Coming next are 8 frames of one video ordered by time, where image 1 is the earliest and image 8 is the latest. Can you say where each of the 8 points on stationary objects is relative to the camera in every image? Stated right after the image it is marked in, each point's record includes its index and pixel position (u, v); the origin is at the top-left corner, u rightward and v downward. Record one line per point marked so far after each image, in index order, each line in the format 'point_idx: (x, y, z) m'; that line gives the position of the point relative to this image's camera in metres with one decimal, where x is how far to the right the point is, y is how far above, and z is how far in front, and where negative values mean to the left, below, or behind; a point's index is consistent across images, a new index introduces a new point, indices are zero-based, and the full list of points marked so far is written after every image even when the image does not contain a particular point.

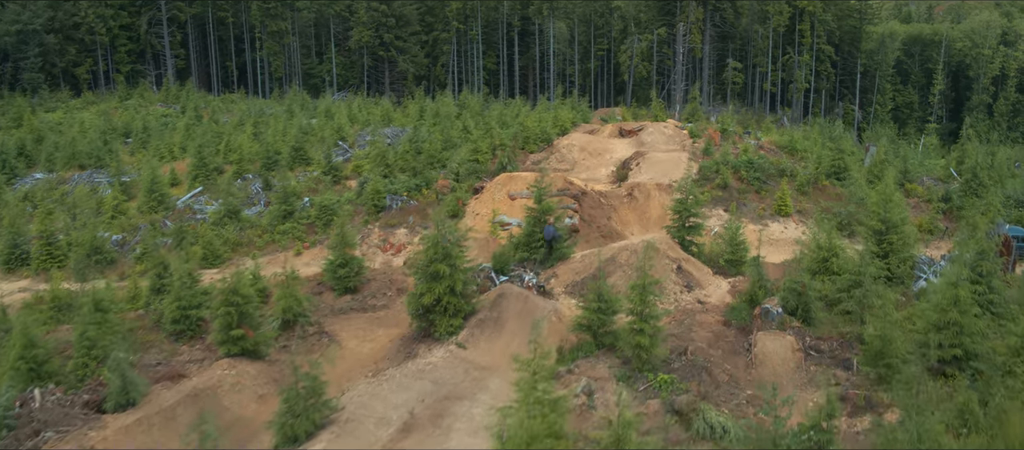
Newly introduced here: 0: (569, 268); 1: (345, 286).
0: (+0.6, -0.5, +14.0) m
1: (-1.9, -0.7, +14.9) m
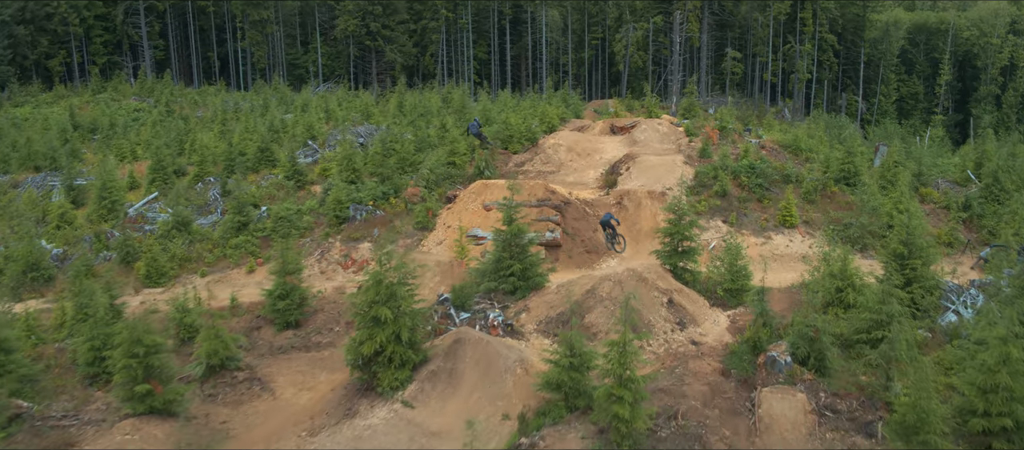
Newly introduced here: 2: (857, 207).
0: (+0.3, -0.7, +12.1) m
1: (-2.3, -1.0, +13.0) m
2: (+4.9, +0.3, +18.4) m
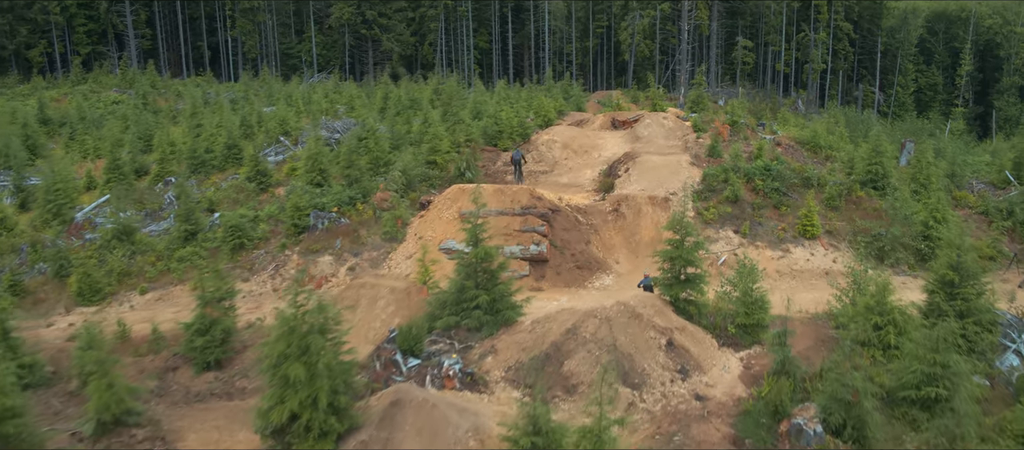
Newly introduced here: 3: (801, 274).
0: (0.0, -0.9, +9.9) m
1: (-2.5, -1.1, +10.8) m
2: (+4.7, +0.1, +16.2) m
3: (+3.3, -0.5, +14.8) m
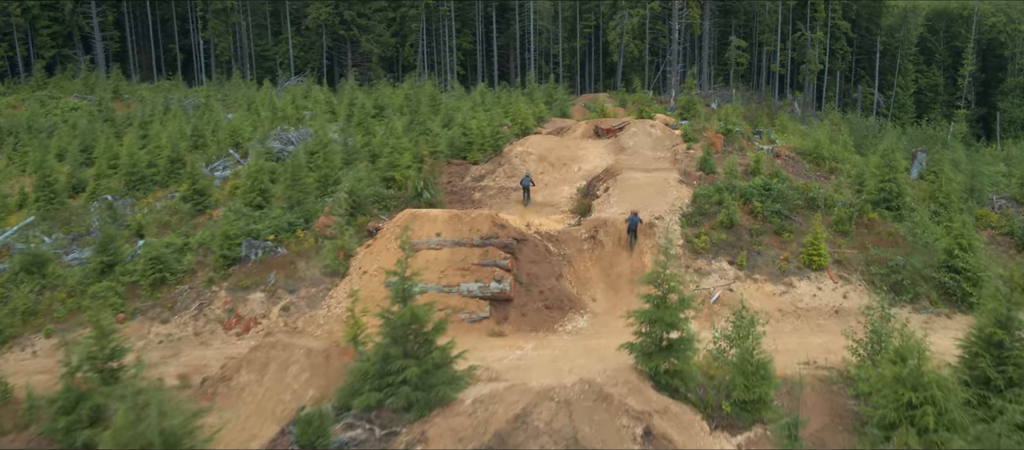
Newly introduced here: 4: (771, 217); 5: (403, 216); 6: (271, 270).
0: (-0.4, -1.2, +7.8) m
1: (-2.9, -1.5, +8.7) m
2: (+4.2, -0.2, +14.1) m
3: (+2.9, -0.9, +12.7) m
4: (+2.8, +0.1, +14.1) m
5: (-1.1, +0.1, +13.8) m
6: (-2.6, -0.5, +14.1) m
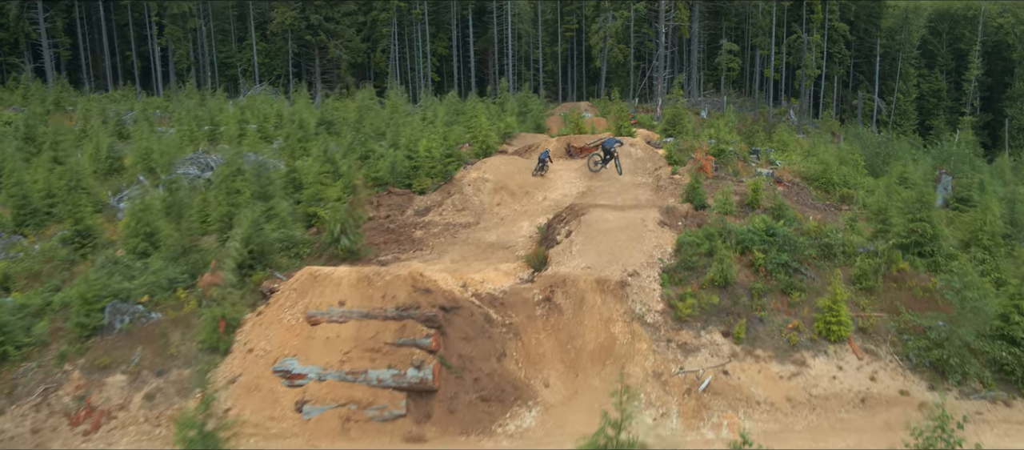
0: (-0.9, -1.7, +4.7) m
1: (-3.4, -2.0, +5.6) m
2: (+3.7, -0.6, +11.1) m
3: (+2.3, -1.3, +9.7) m
4: (+2.2, -0.4, +11.1) m
5: (-1.7, -0.4, +10.7) m
6: (-3.2, -1.0, +11.1) m
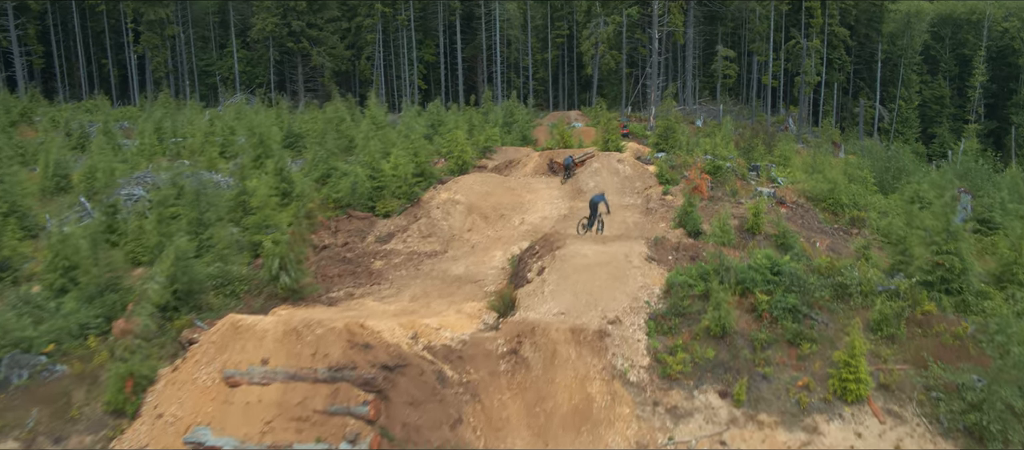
0: (-1.2, -1.9, +3.1) m
1: (-3.7, -2.2, +4.0) m
2: (+3.4, -0.9, +9.4) m
3: (+2.0, -1.6, +8.1) m
4: (+2.0, -0.7, +9.5) m
5: (-2.0, -0.7, +9.1) m
6: (-3.4, -1.3, +9.4) m
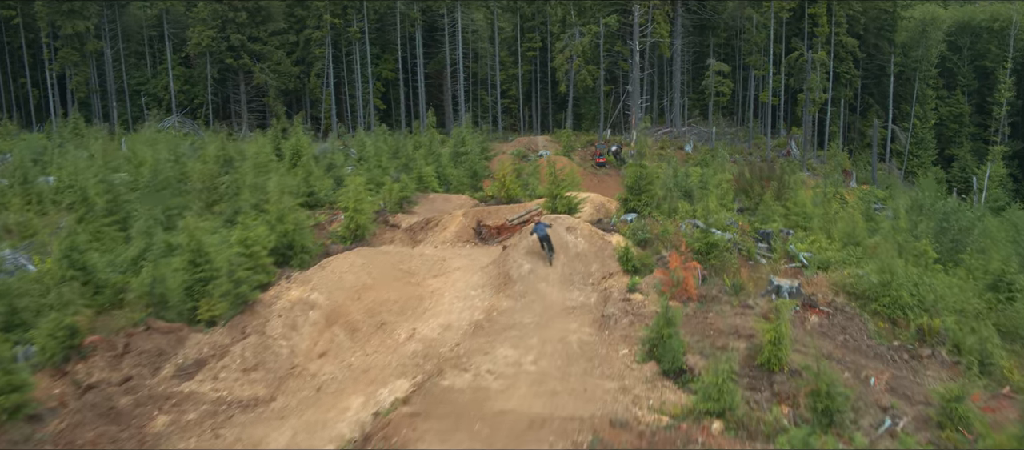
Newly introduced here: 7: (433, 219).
0: (-1.9, -2.7, -2.0) m
1: (-4.5, -3.0, -1.2) m
2: (+2.6, -1.7, +4.4) m
3: (+1.2, -2.4, +3.0) m
4: (+1.1, -1.4, +4.4) m
5: (-2.8, -1.5, +4.0) m
6: (-4.3, -2.1, +4.3) m
7: (-0.9, +0.1, +14.6) m
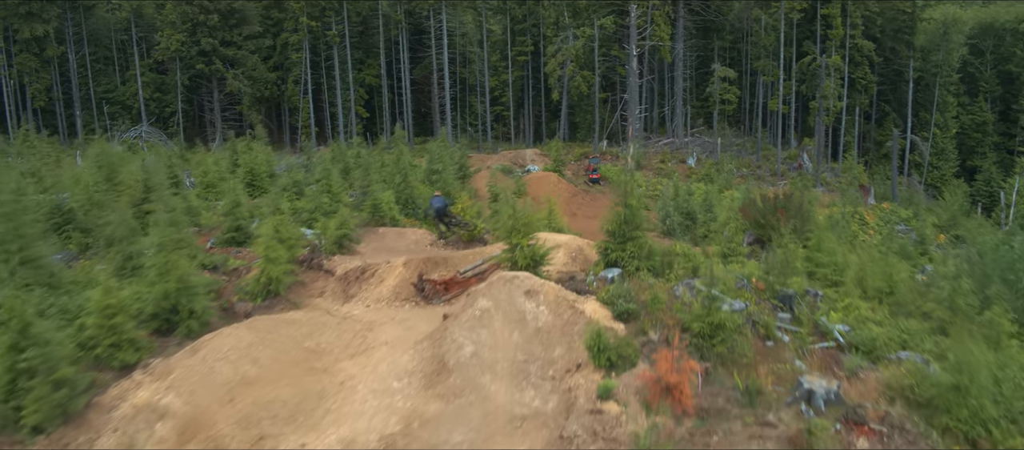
0: (-2.4, -3.0, -4.7) m
1: (-4.9, -3.4, -3.8) m
2: (+2.2, -2.1, +1.7) m
3: (+0.8, -2.7, +0.3) m
4: (+0.7, -1.8, +1.7) m
5: (-3.2, -1.9, +1.3) m
6: (-4.7, -2.5, +1.7) m
7: (-1.2, -0.4, +11.9) m
